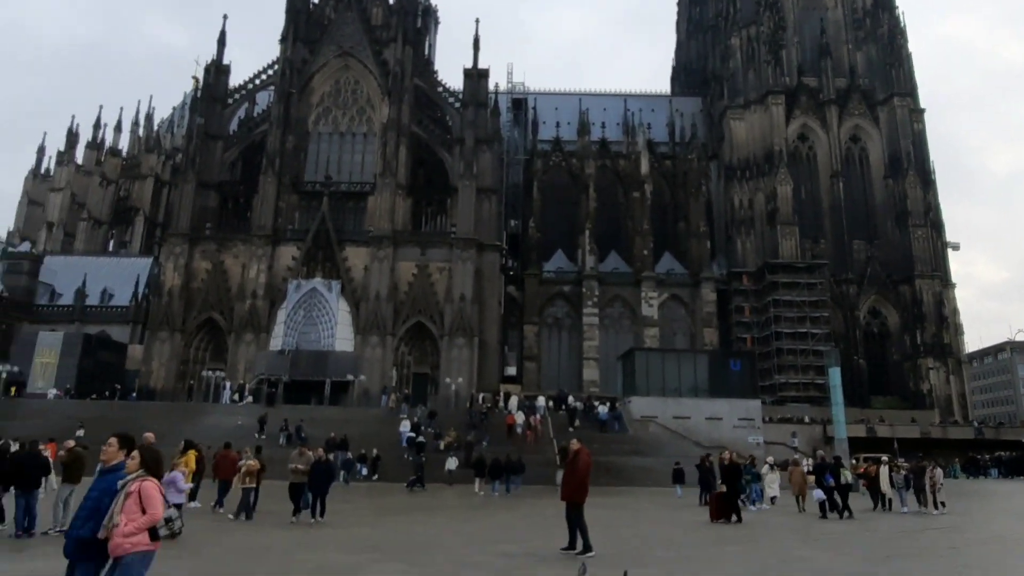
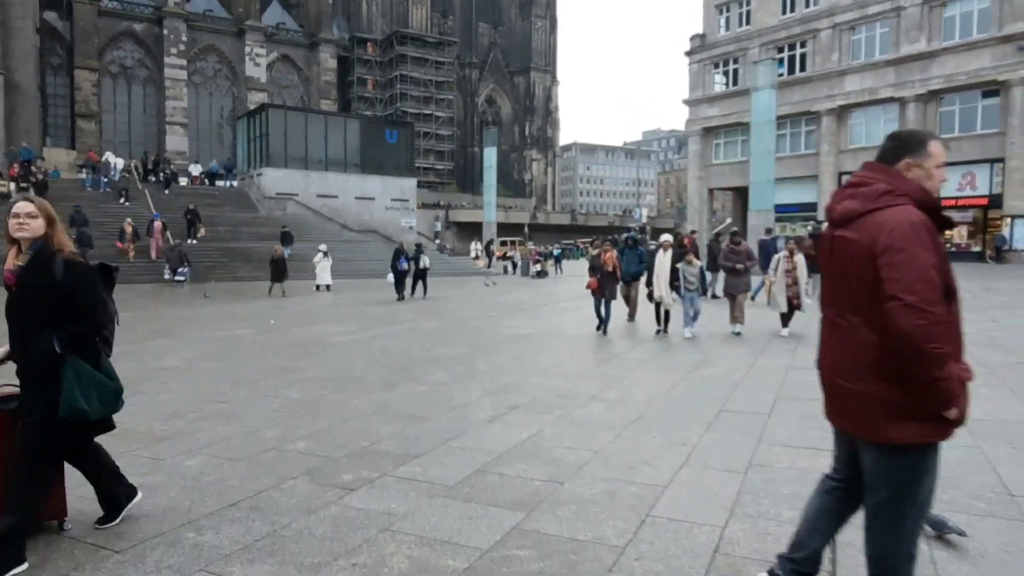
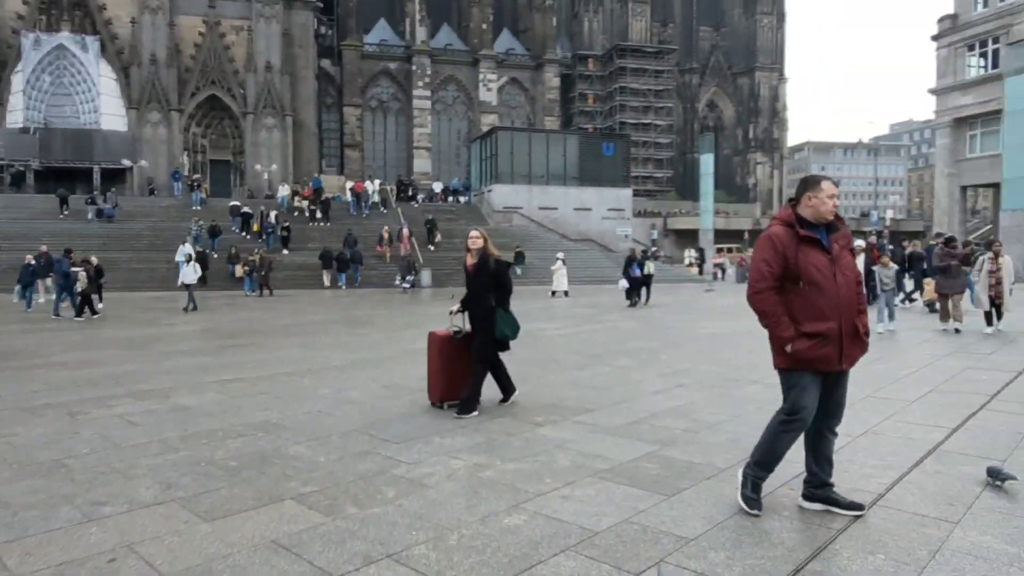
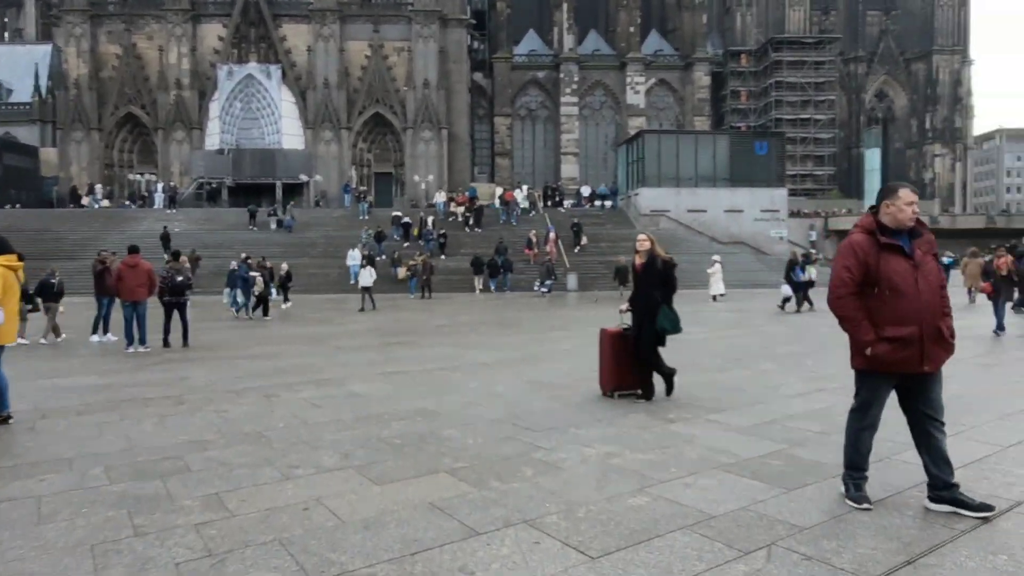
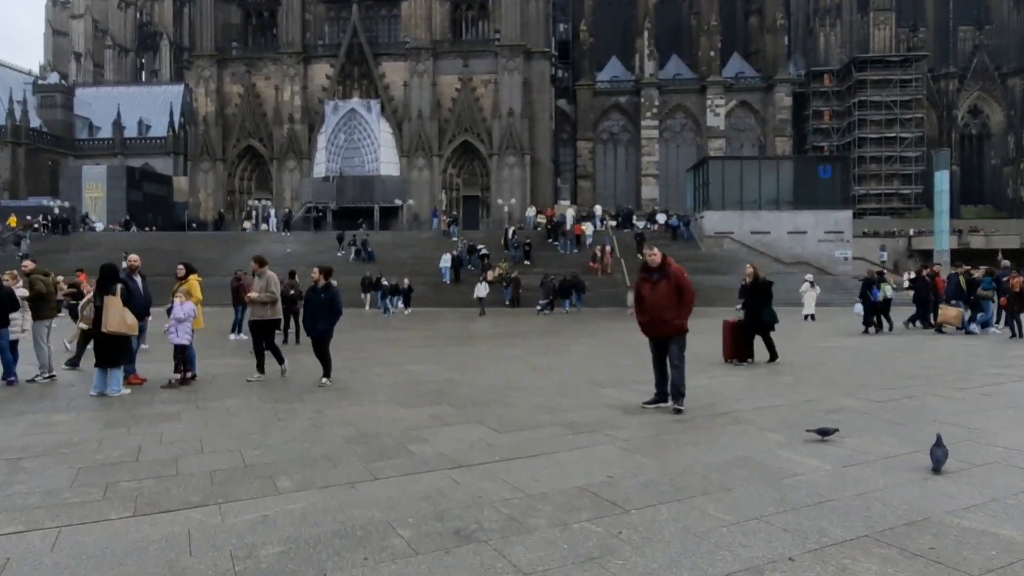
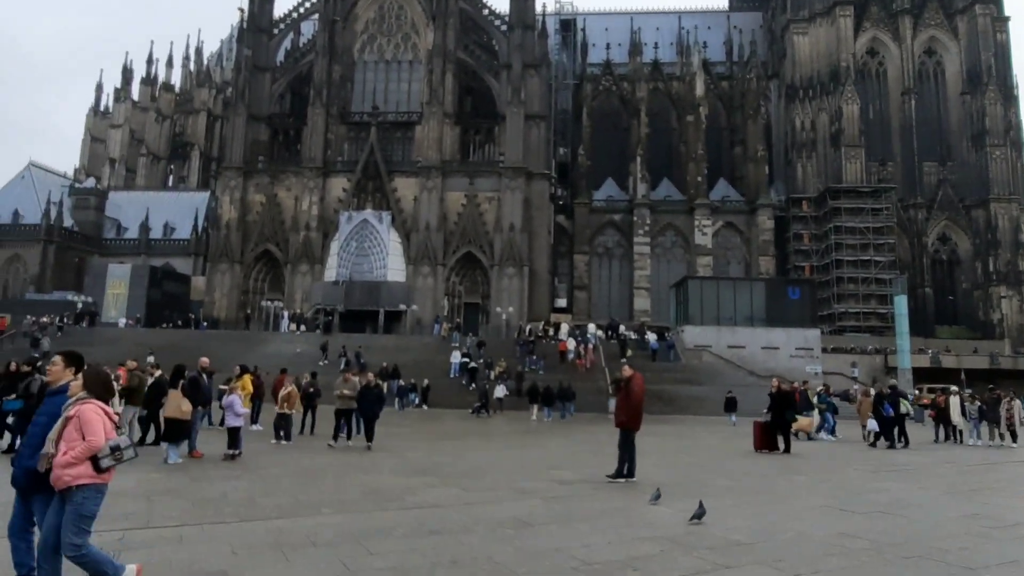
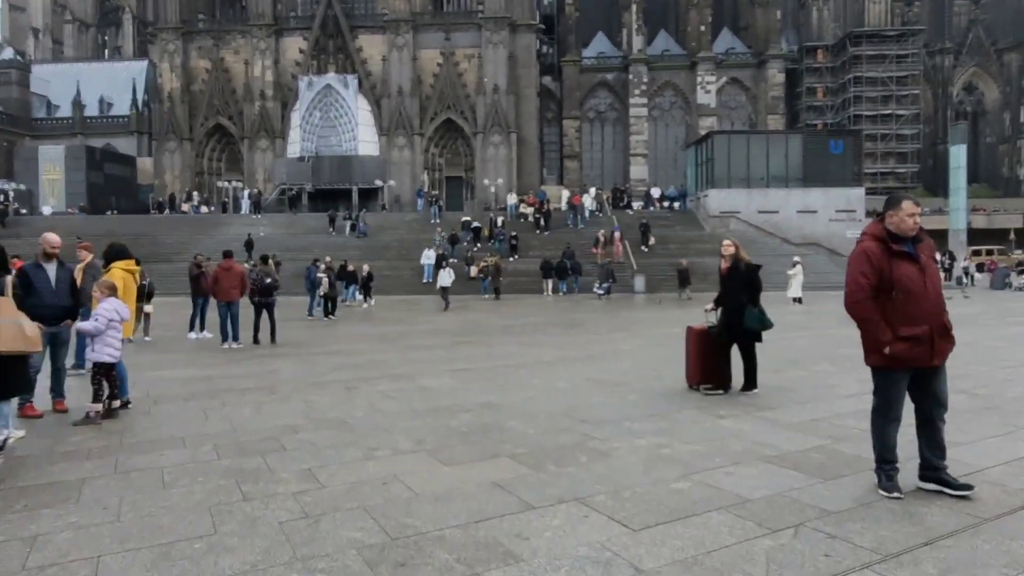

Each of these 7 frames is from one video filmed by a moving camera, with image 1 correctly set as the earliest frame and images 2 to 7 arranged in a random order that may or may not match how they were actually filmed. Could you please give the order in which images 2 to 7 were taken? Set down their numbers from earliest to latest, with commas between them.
6, 5, 7, 4, 3, 2
